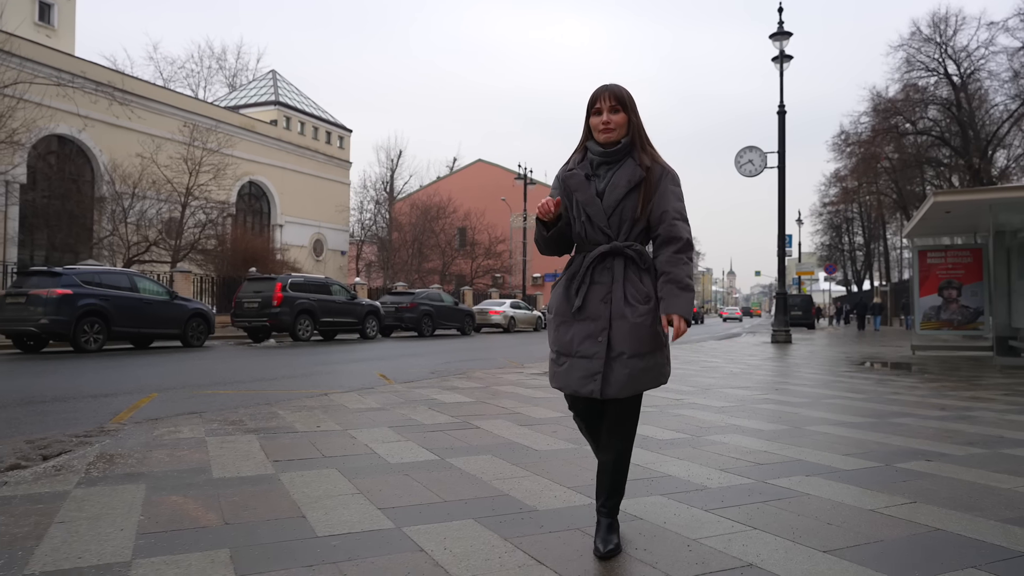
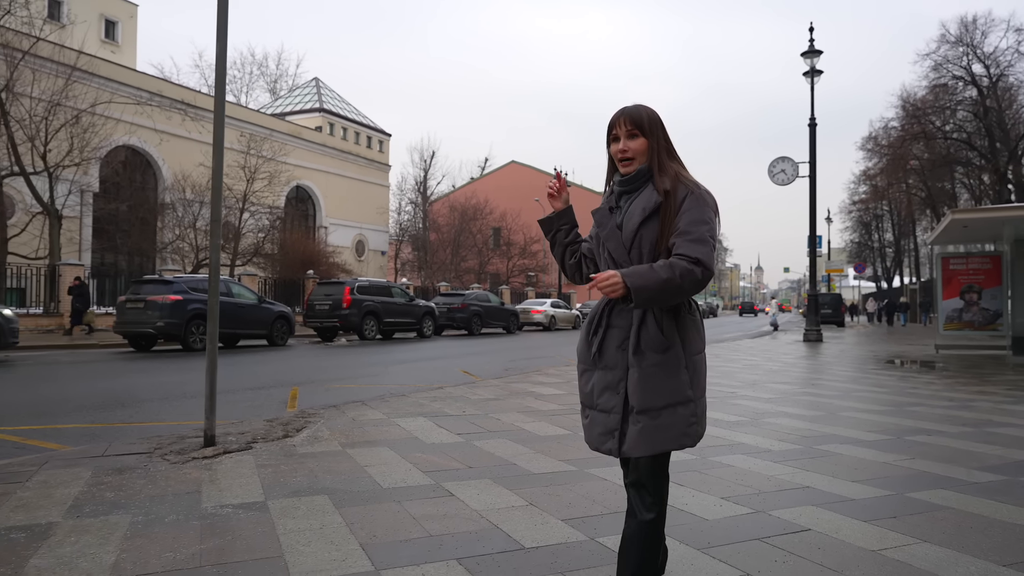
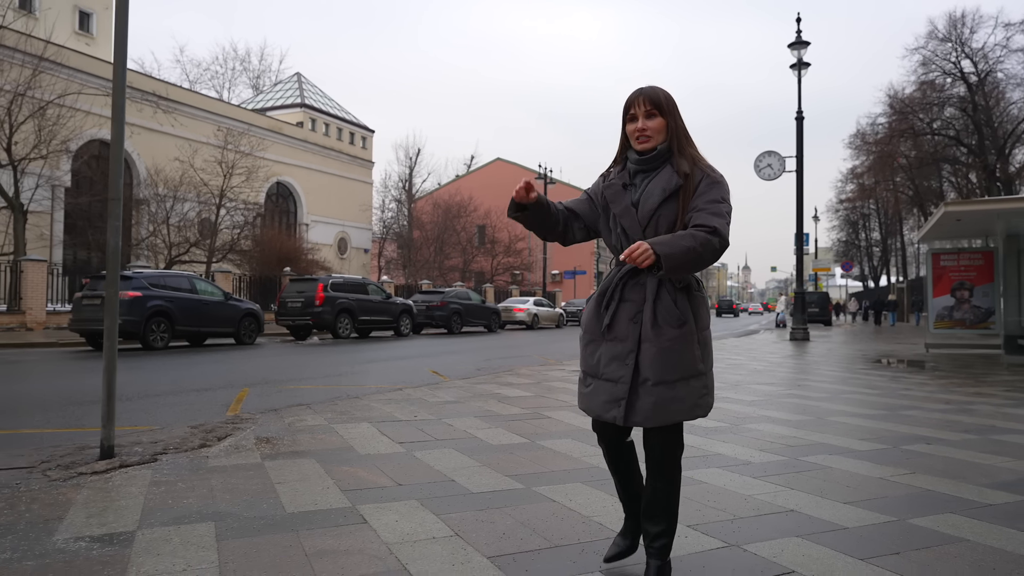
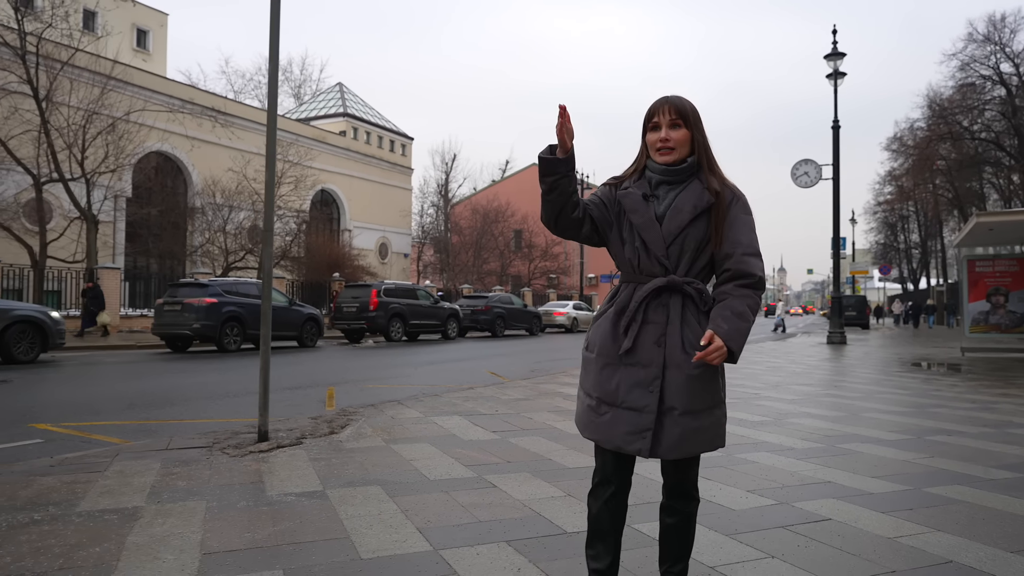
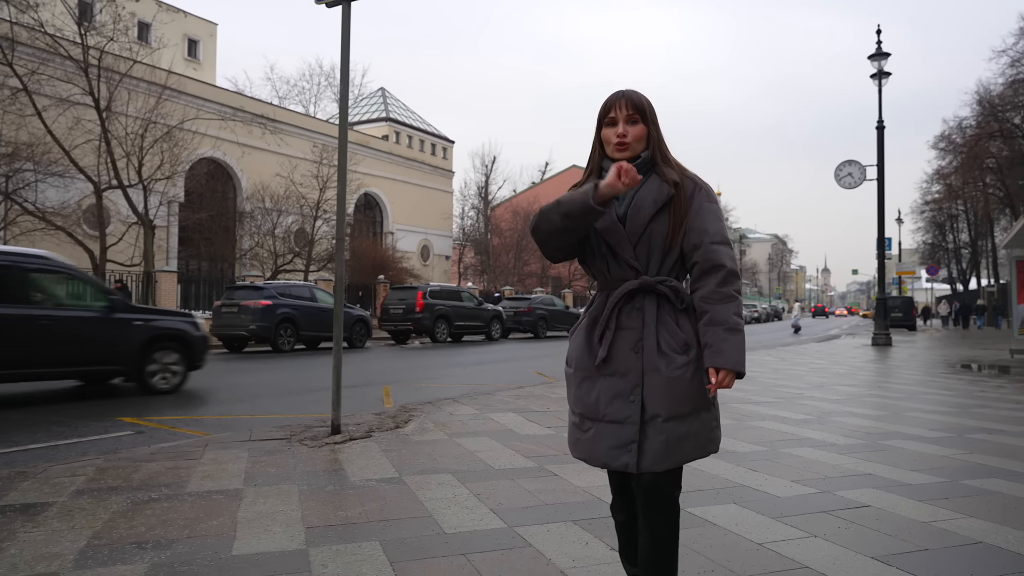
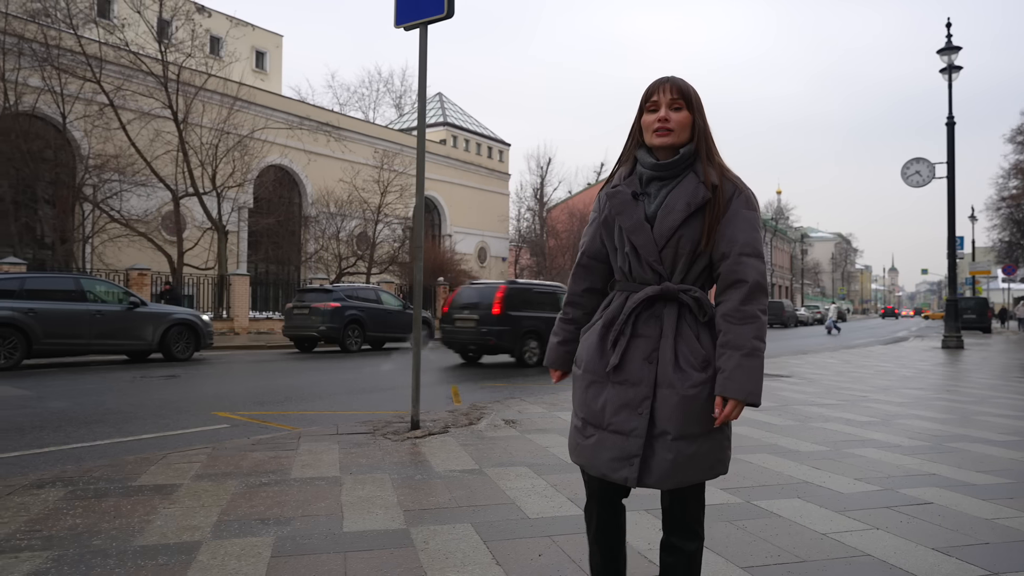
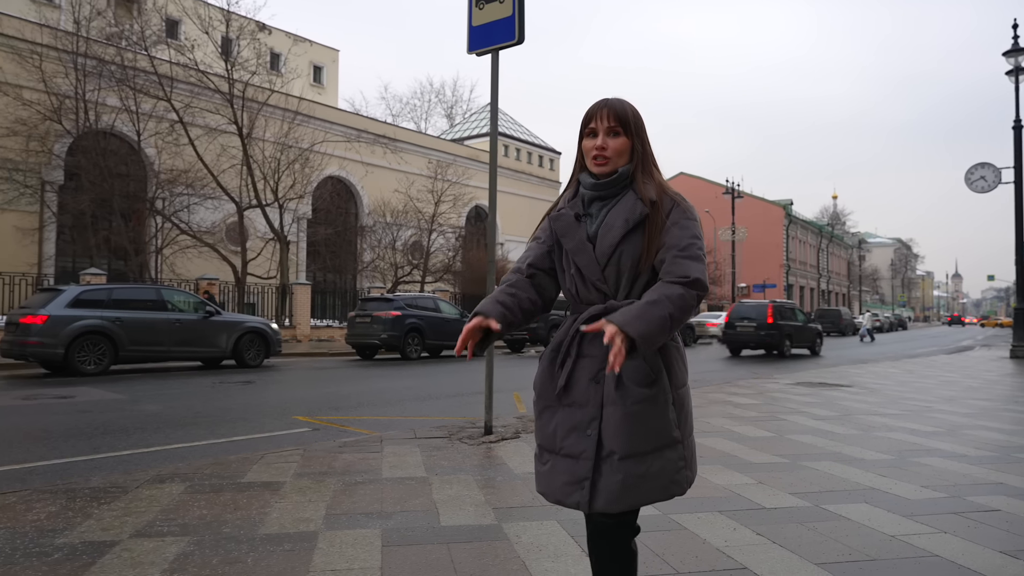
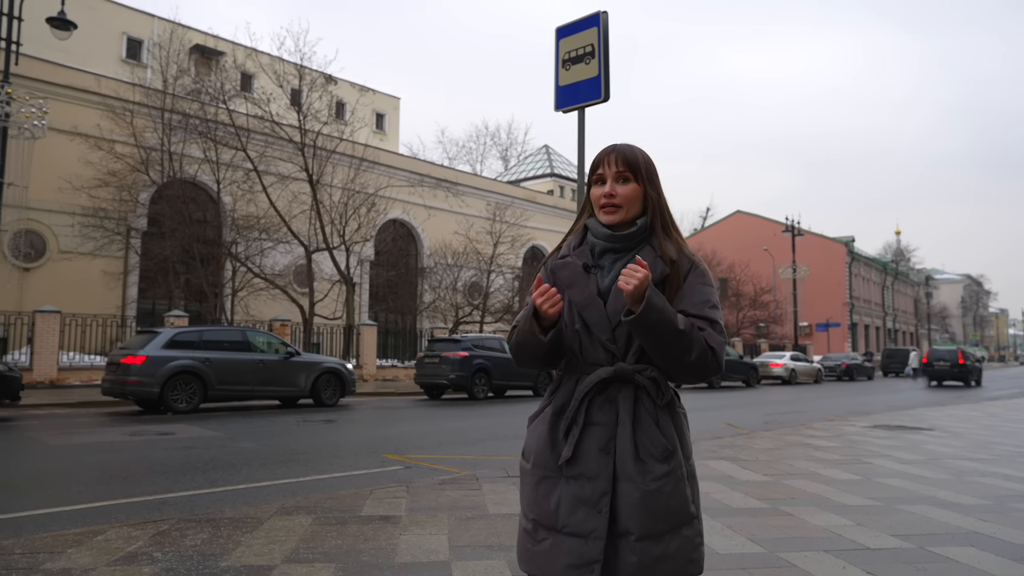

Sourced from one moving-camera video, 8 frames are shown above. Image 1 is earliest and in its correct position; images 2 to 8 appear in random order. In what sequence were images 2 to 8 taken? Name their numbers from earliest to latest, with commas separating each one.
3, 2, 4, 5, 6, 7, 8
